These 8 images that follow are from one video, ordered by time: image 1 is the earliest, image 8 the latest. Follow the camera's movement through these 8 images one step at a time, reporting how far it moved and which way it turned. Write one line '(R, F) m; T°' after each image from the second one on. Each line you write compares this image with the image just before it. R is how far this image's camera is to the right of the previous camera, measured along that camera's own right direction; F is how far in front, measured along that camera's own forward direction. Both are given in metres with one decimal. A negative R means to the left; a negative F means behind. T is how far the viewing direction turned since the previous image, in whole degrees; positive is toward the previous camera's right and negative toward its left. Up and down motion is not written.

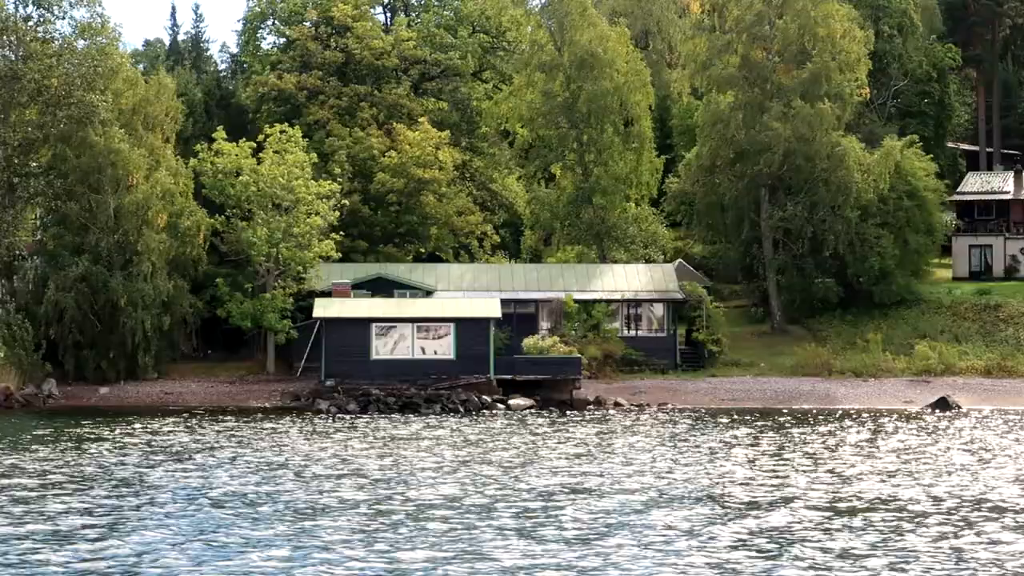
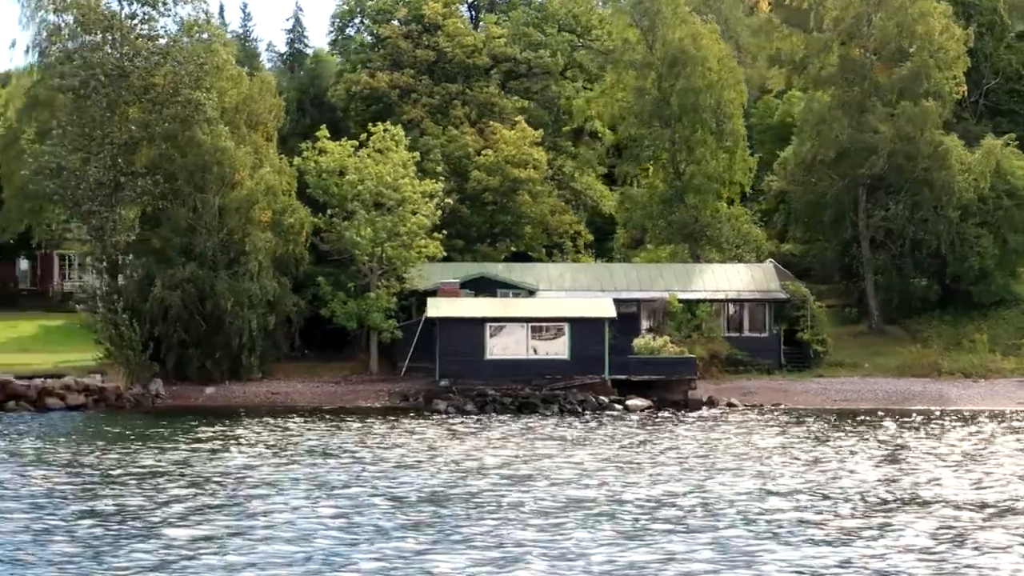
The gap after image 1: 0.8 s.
(-2.5, +0.4) m; 0°
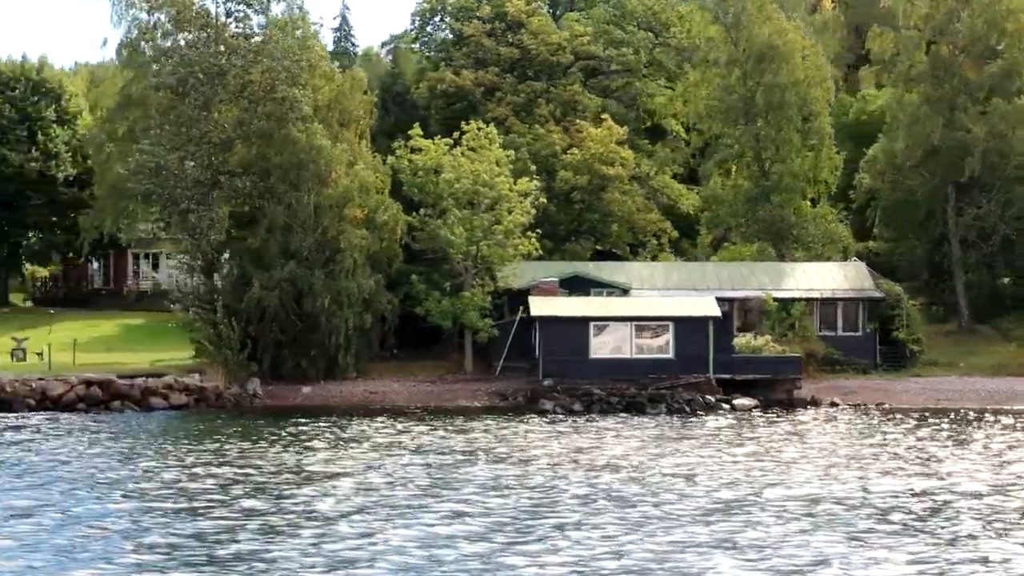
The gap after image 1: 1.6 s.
(-2.2, +0.3) m; 0°
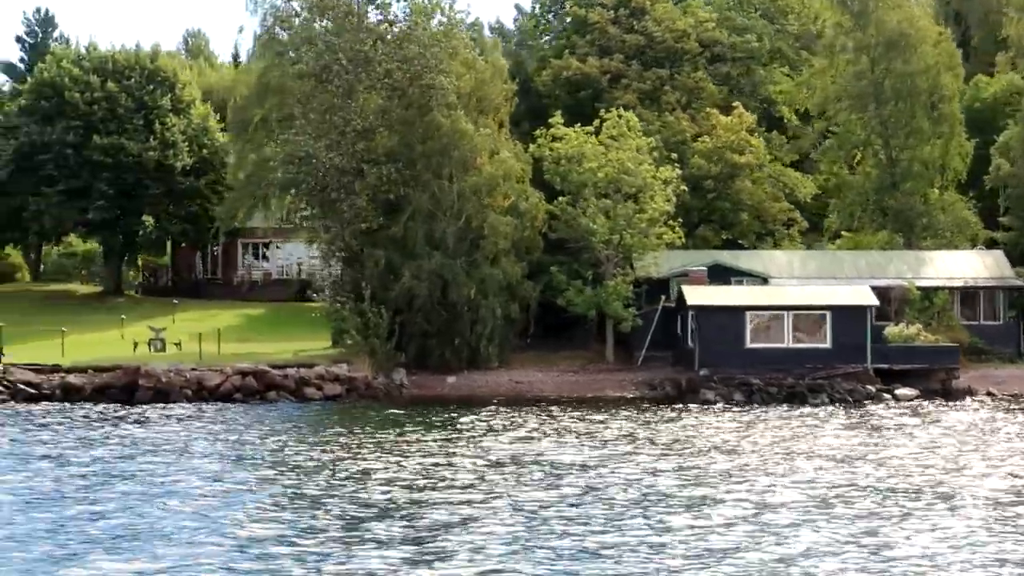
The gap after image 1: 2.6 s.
(-3.2, +0.5) m; -1°
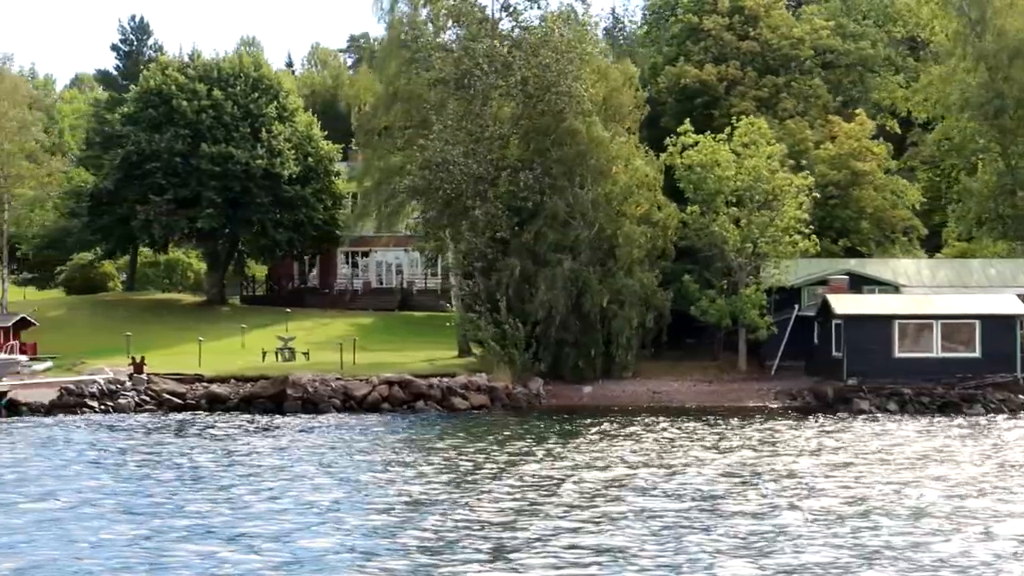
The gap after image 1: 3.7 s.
(-3.2, +0.5) m; 0°
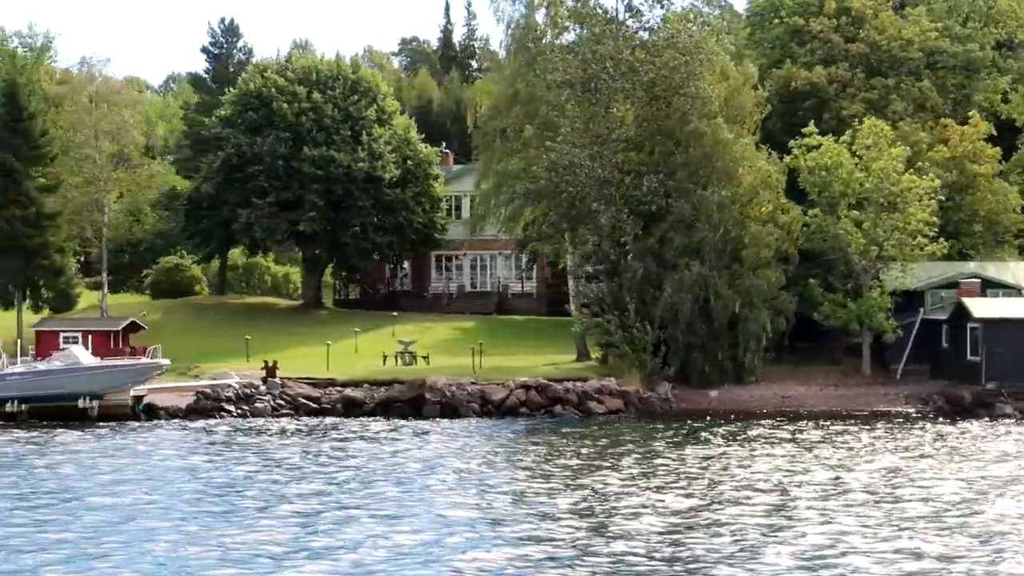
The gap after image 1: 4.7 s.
(-2.9, +0.3) m; 0°
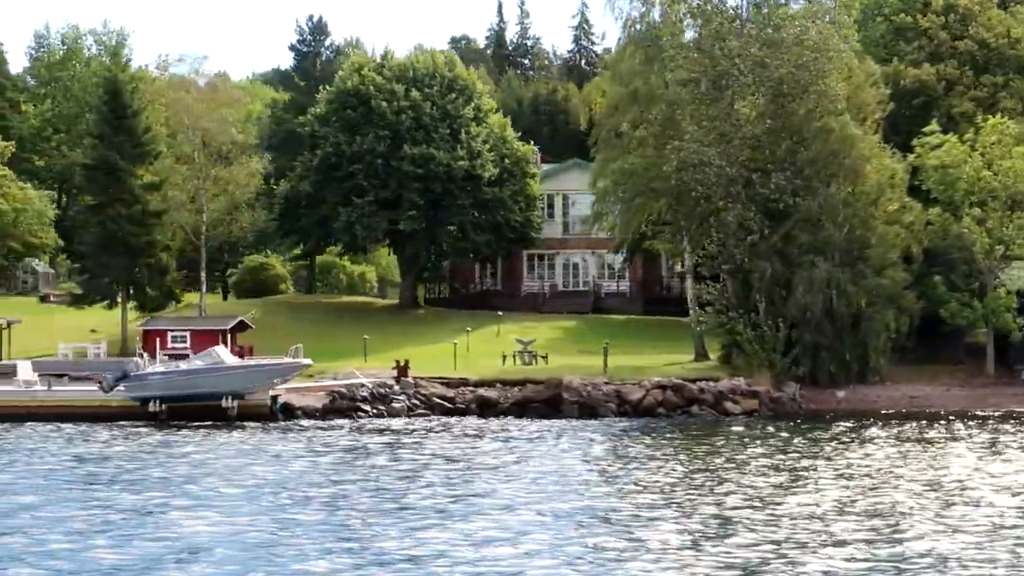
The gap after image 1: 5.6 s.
(-2.9, +0.4) m; 0°
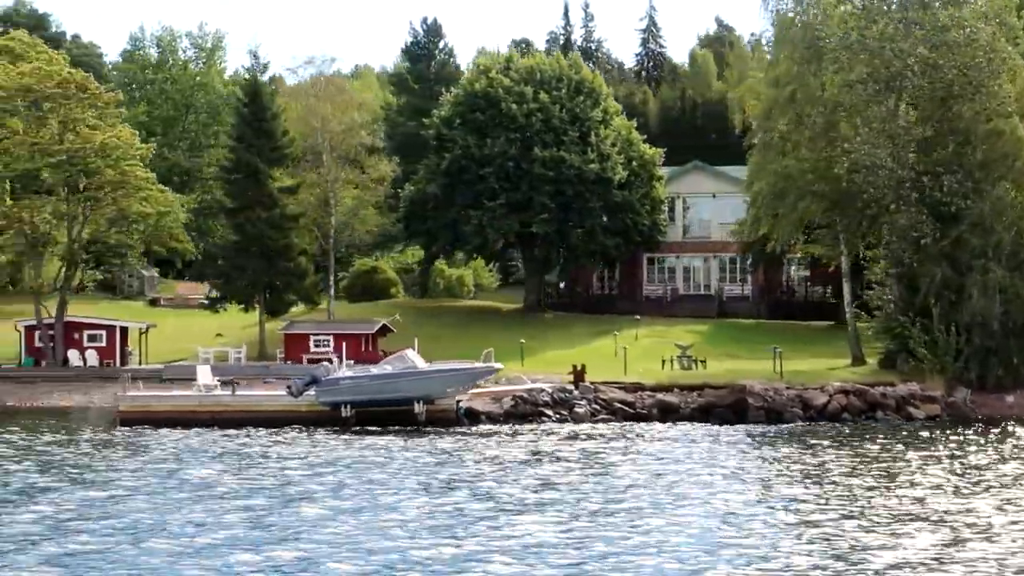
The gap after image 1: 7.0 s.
(-4.0, +0.5) m; 0°
